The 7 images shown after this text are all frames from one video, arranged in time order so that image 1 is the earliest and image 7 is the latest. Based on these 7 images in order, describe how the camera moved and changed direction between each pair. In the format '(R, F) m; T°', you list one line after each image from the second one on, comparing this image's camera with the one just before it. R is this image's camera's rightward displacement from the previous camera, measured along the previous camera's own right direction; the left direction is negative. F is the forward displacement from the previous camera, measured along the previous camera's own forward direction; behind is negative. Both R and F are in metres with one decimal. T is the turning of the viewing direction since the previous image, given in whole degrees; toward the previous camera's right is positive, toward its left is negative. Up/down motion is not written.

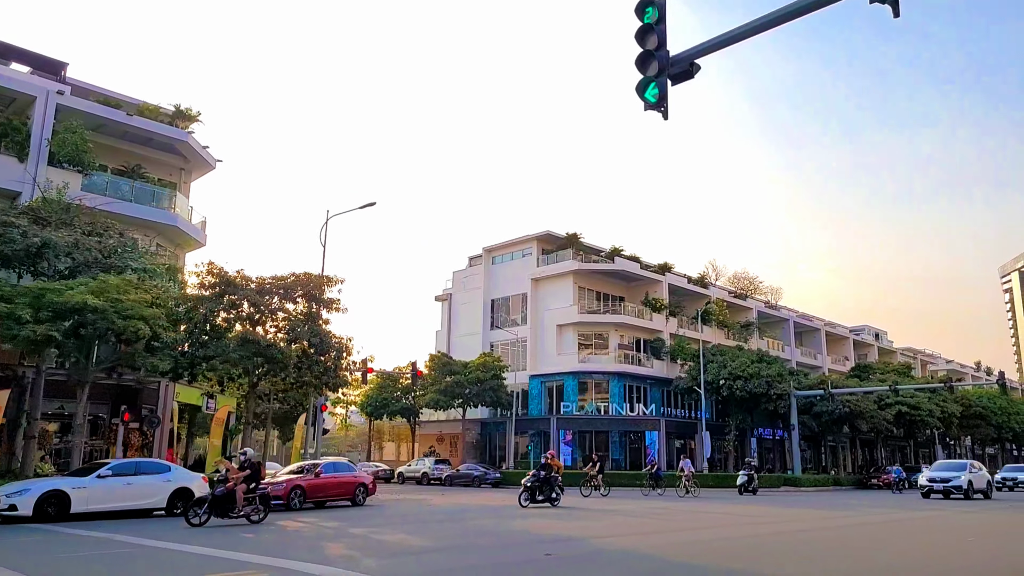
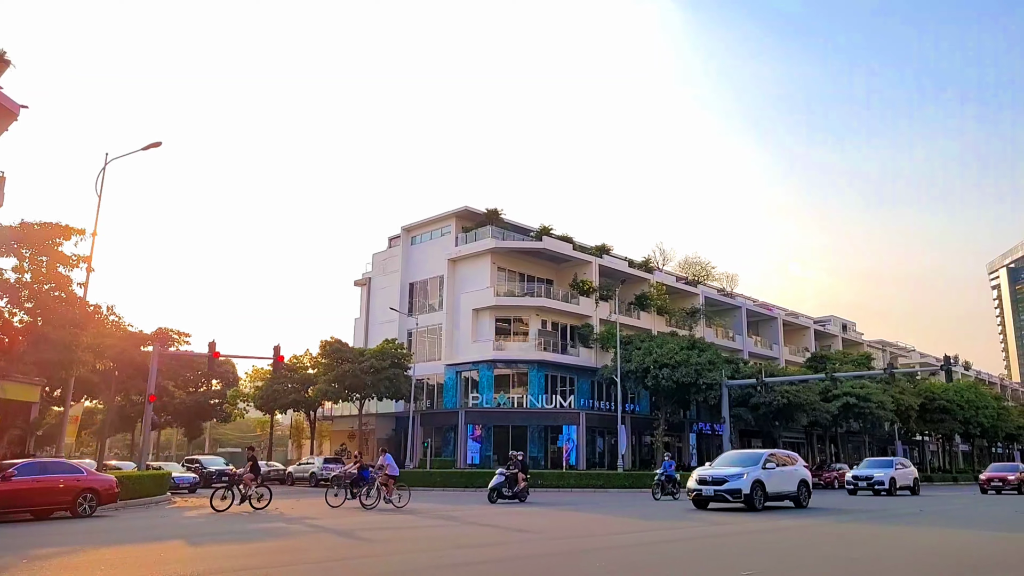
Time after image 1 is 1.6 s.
(+5.7, +4.7) m; +1°
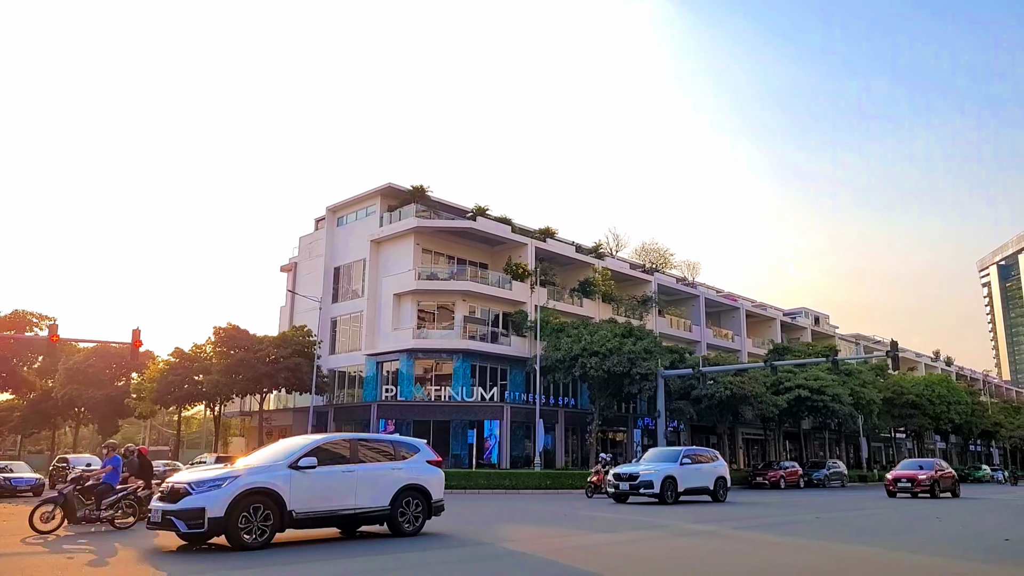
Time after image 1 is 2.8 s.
(+4.5, +3.7) m; 0°
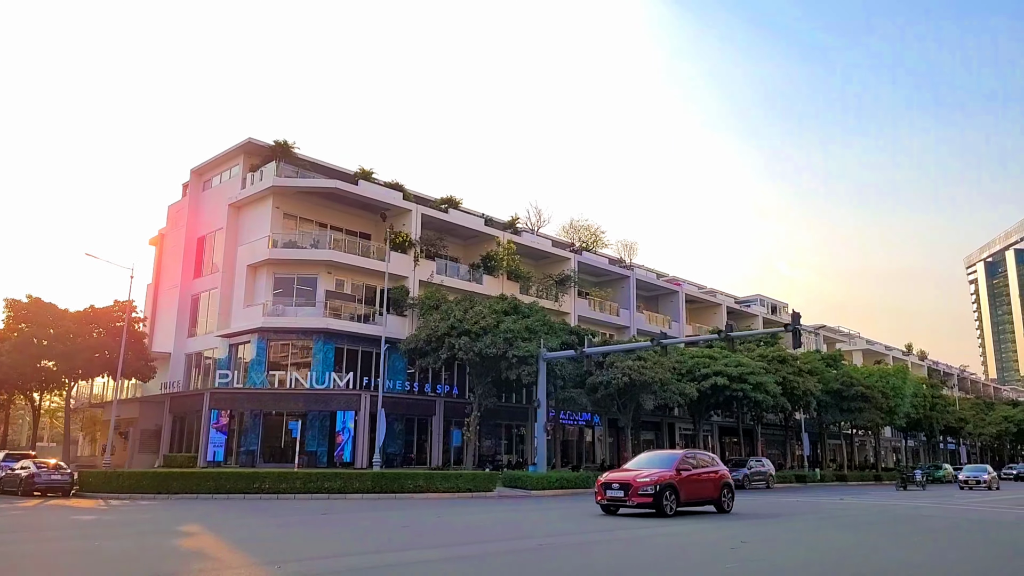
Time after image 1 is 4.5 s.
(+6.7, +5.7) m; +1°
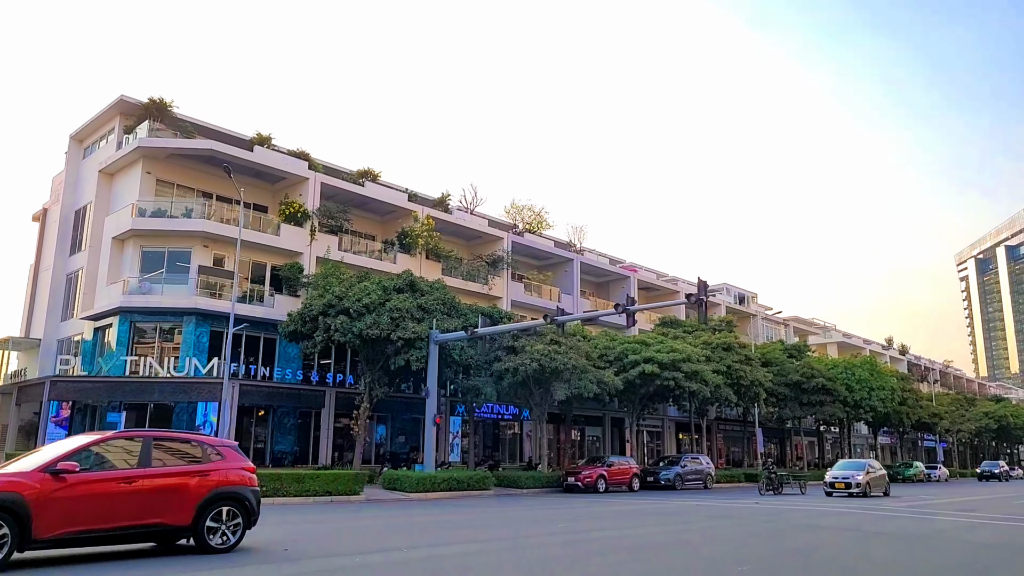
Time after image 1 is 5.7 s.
(+4.6, +4.2) m; 0°
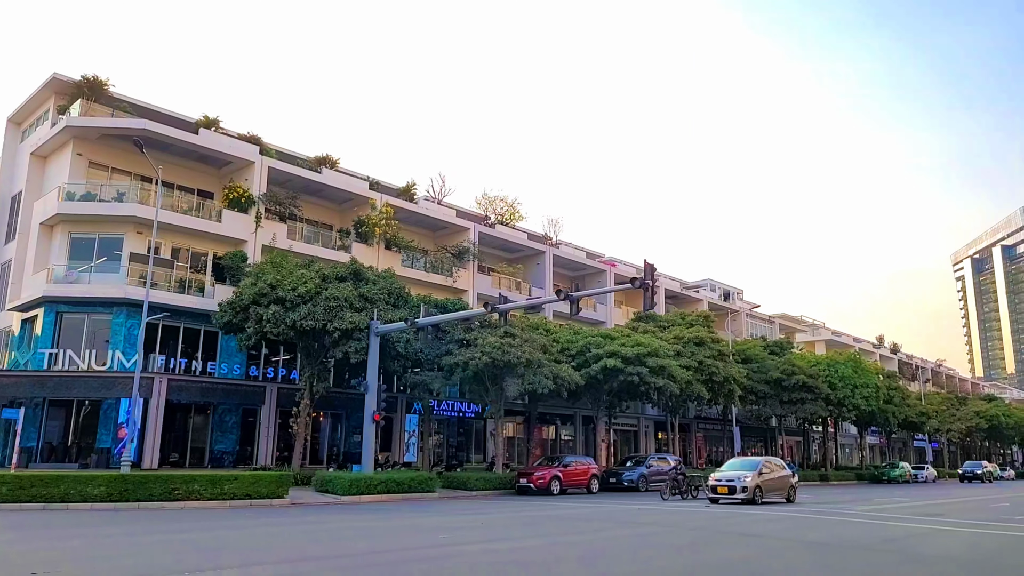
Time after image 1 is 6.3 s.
(+2.1, +1.9) m; 0°
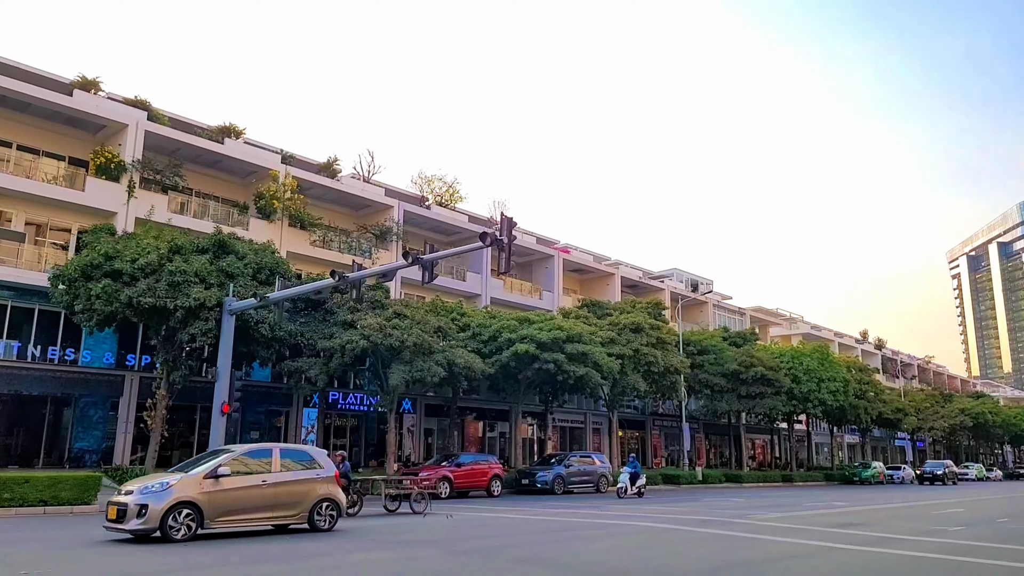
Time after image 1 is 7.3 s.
(+4.2, +3.6) m; 0°
